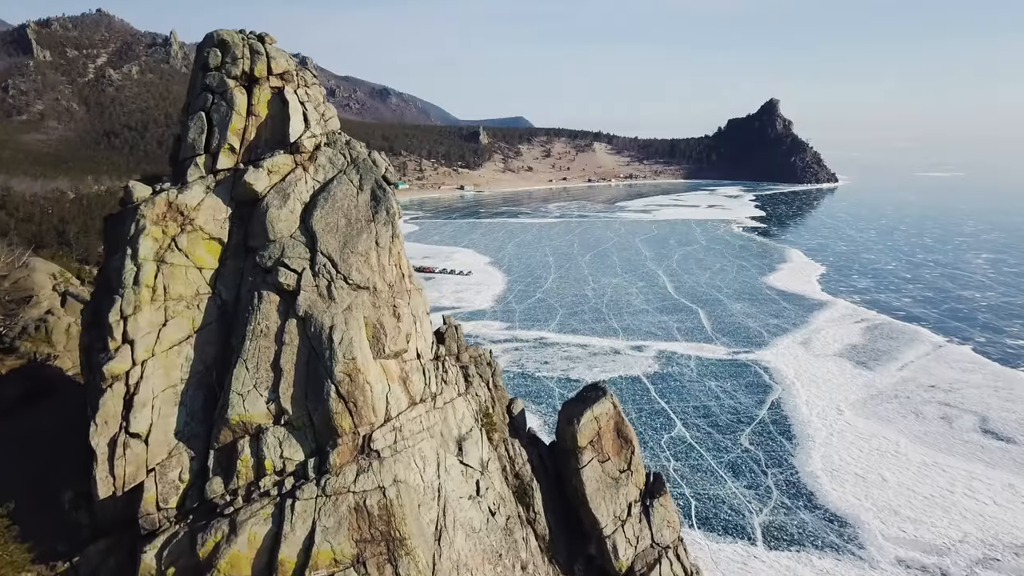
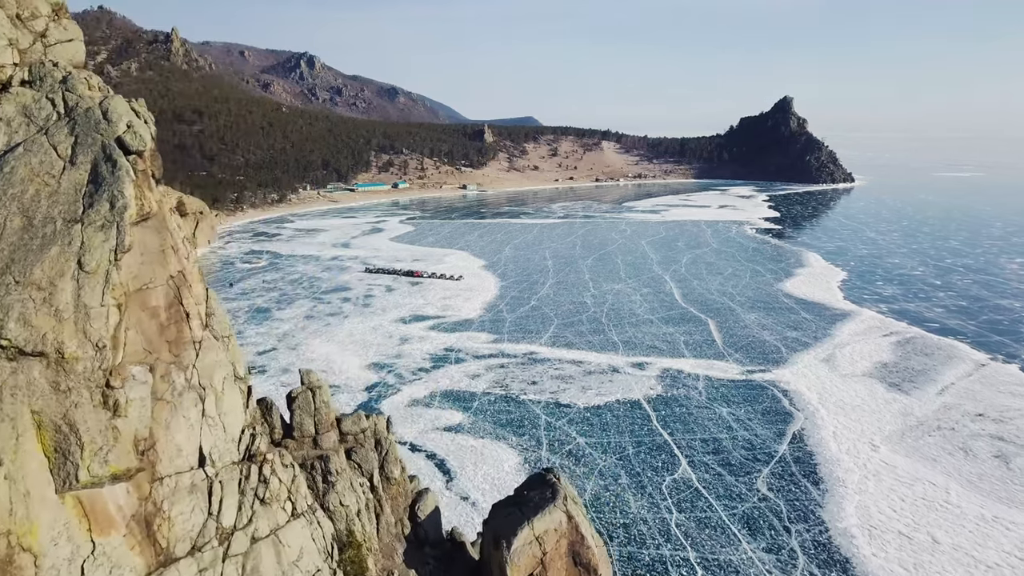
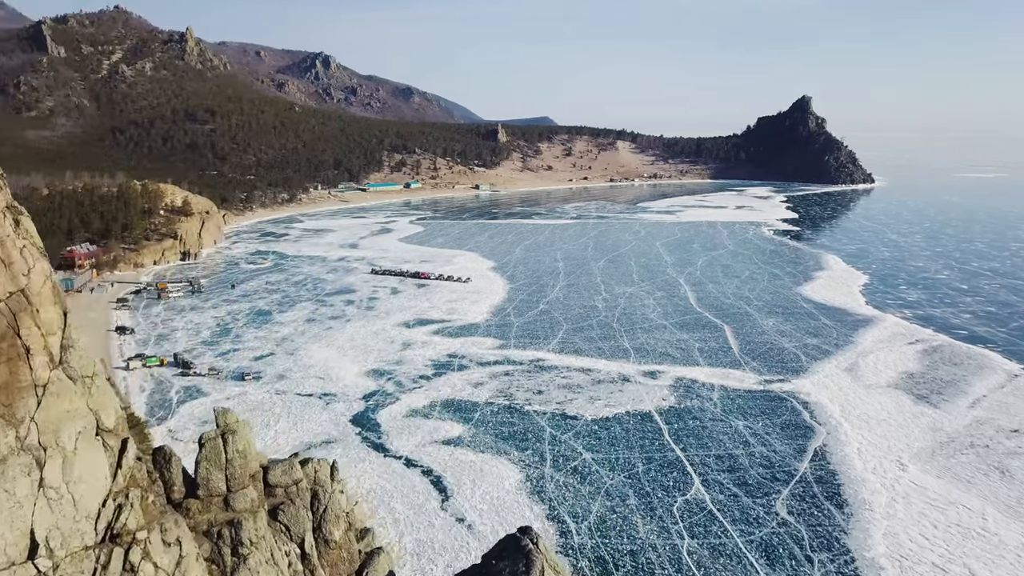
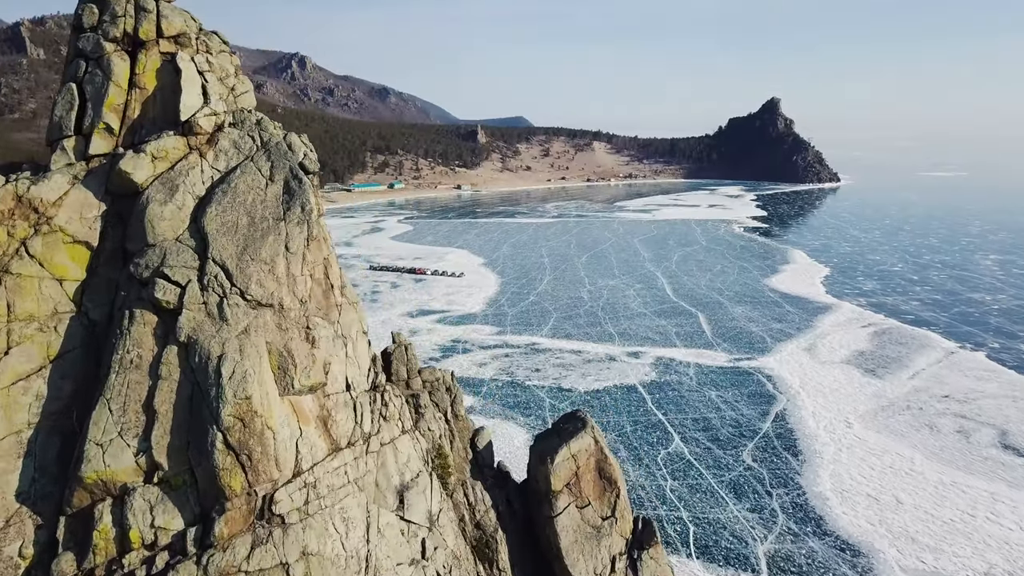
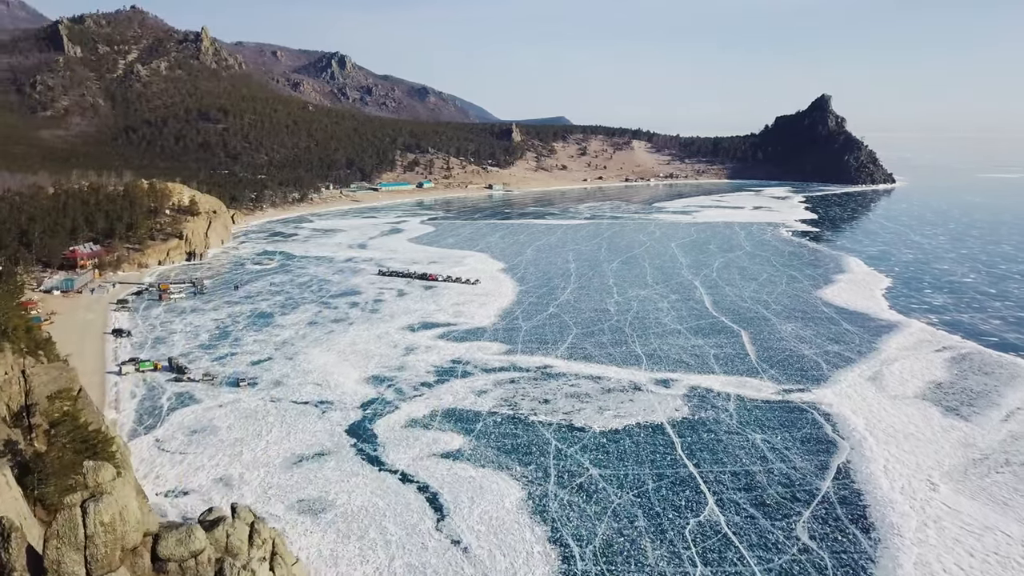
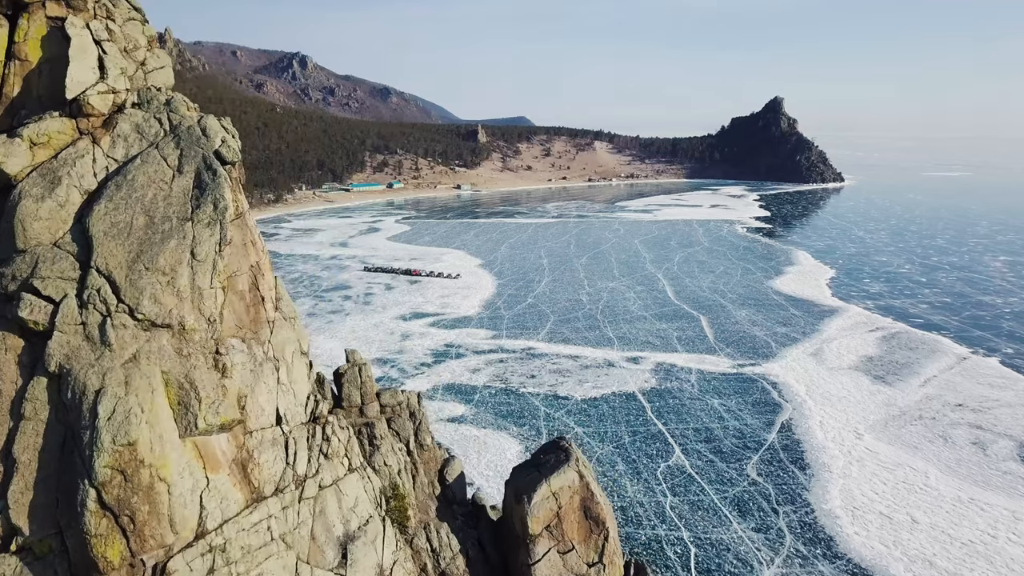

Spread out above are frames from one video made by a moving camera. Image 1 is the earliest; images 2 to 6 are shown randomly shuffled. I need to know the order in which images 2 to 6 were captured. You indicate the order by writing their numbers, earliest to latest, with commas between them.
4, 6, 2, 3, 5
